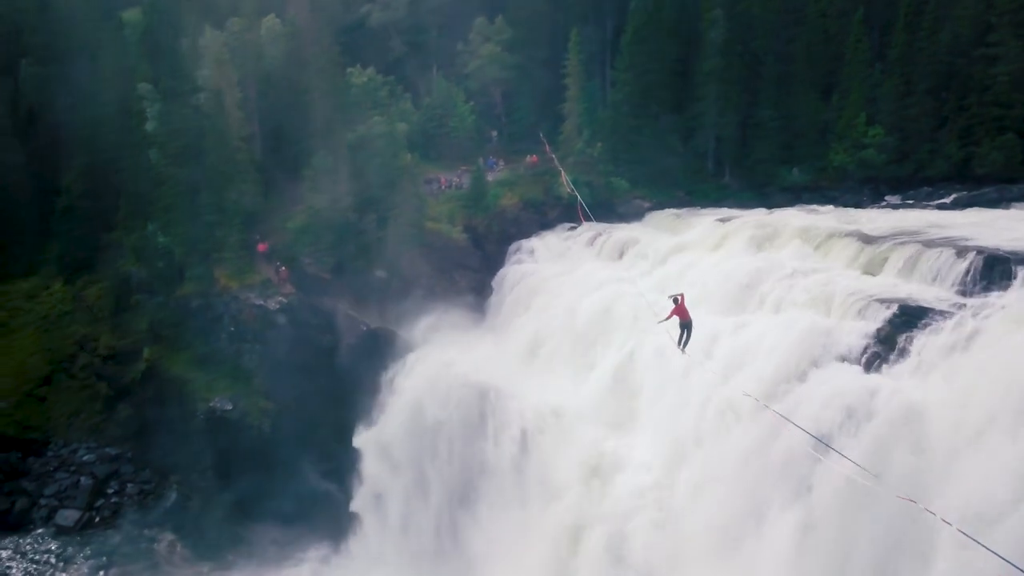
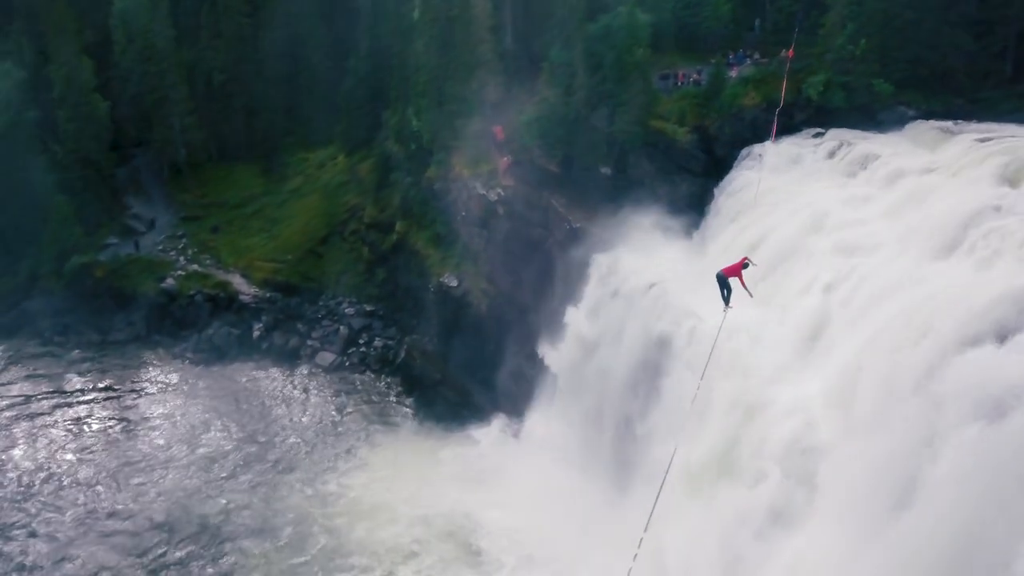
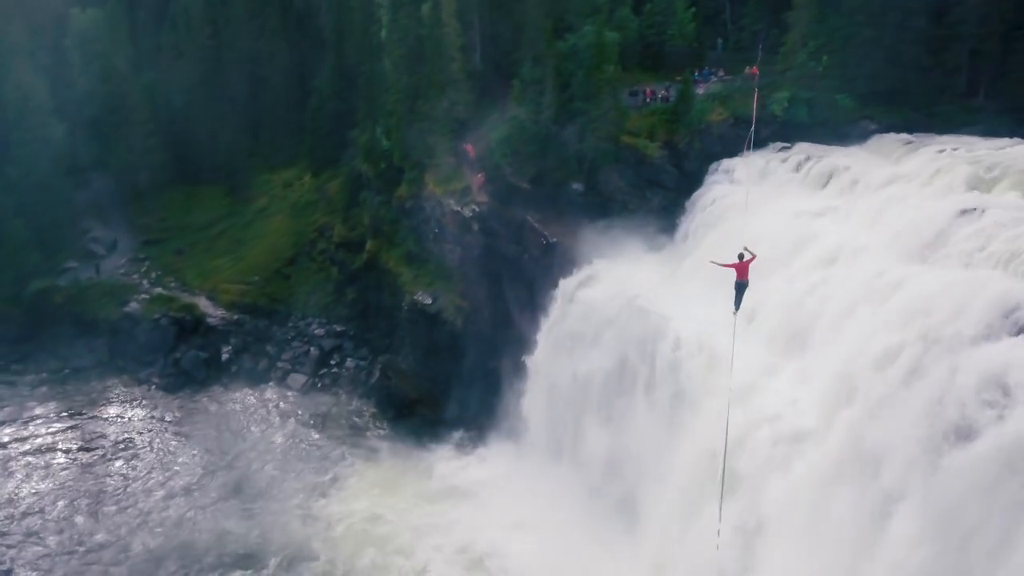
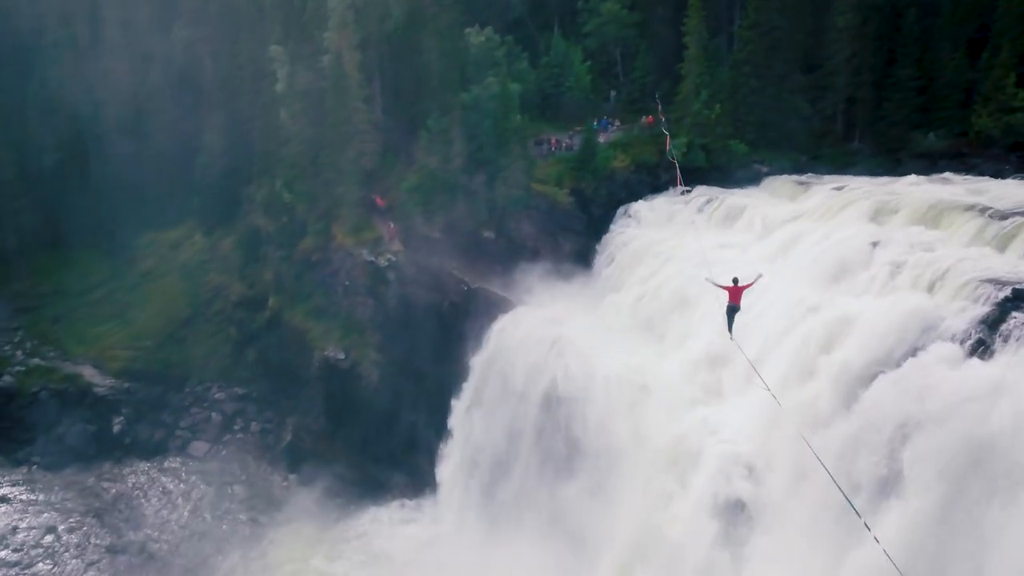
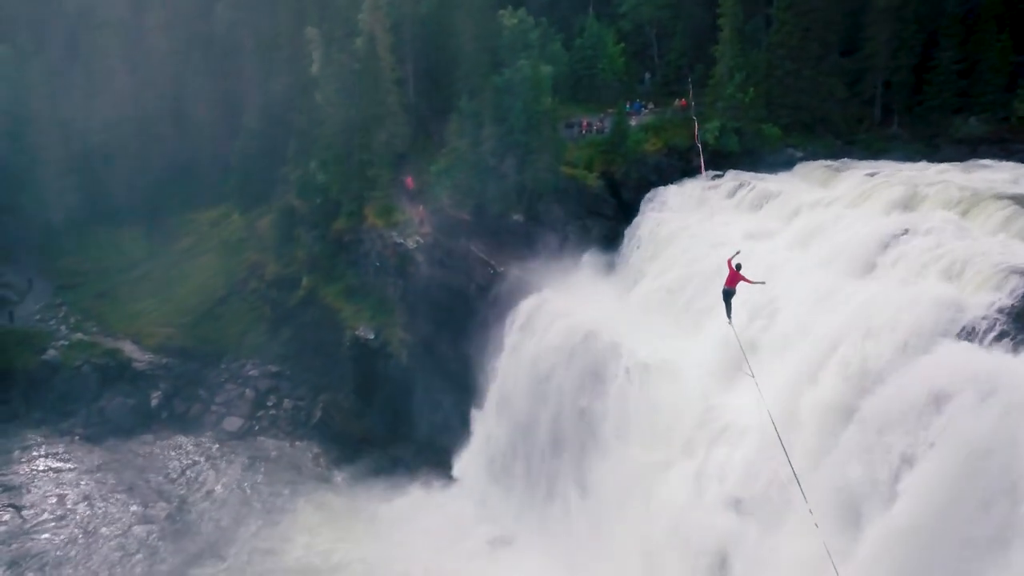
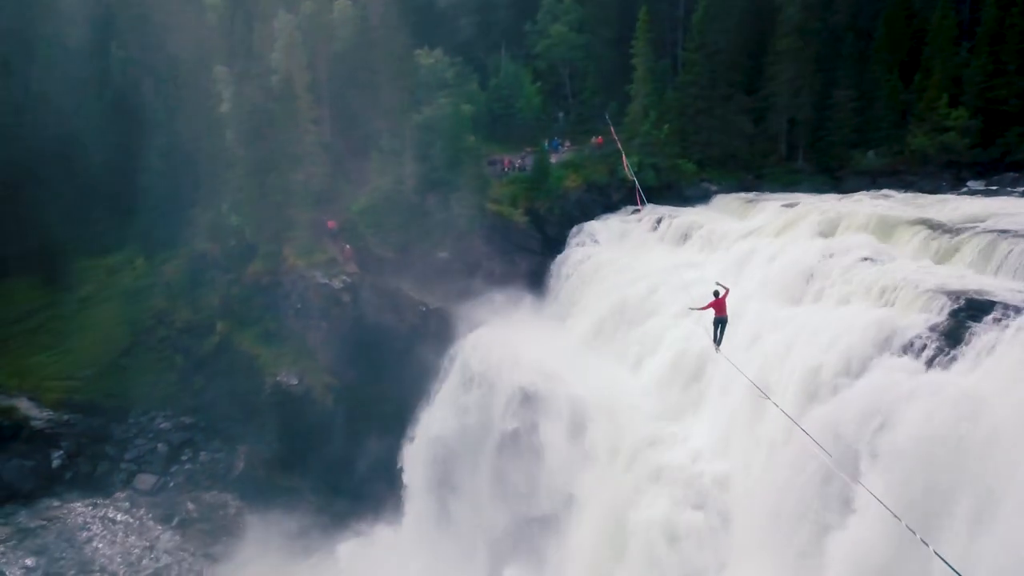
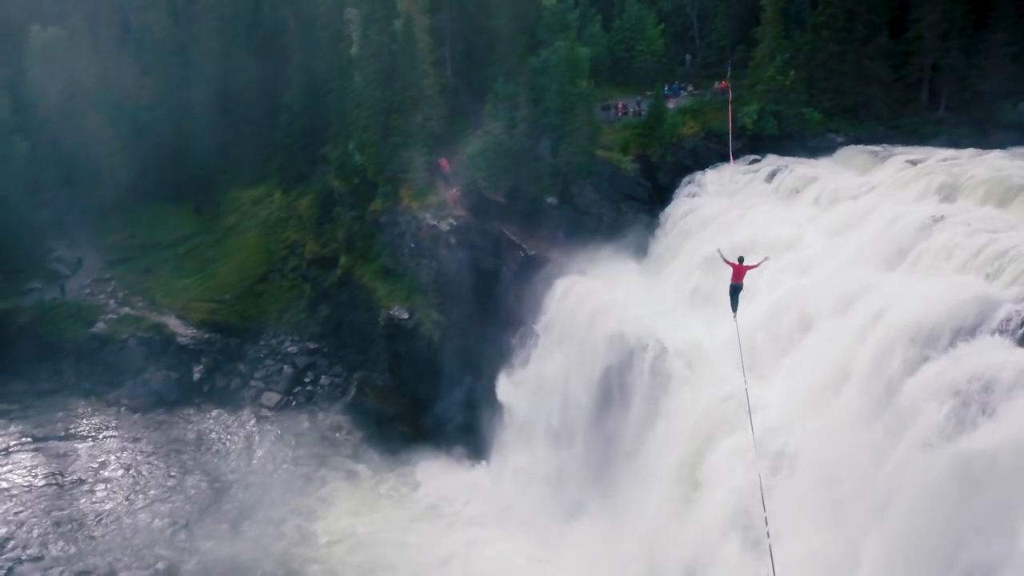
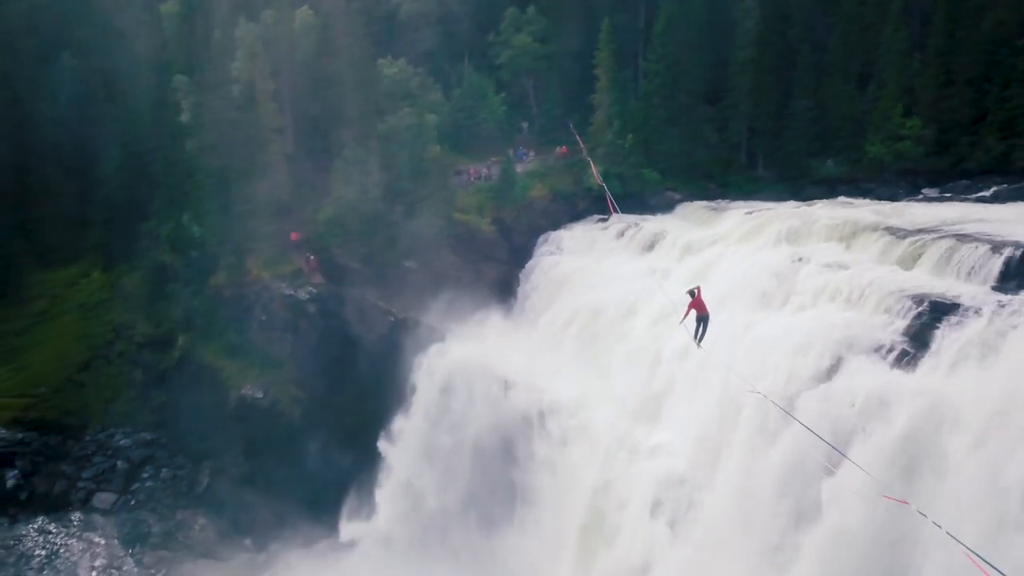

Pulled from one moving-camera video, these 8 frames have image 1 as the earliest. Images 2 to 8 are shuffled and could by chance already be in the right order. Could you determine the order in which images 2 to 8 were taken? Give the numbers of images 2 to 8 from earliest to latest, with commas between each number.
8, 6, 4, 5, 7, 3, 2
